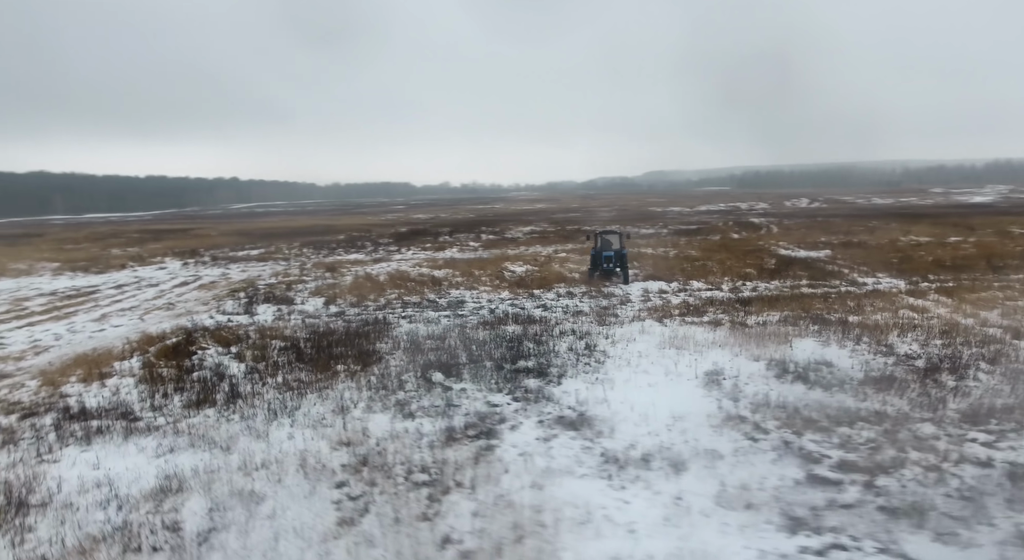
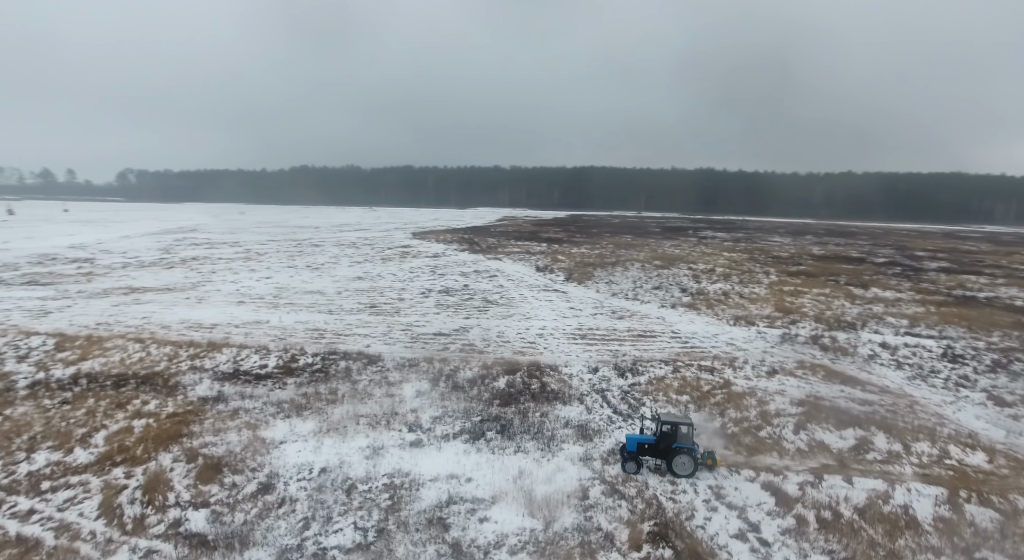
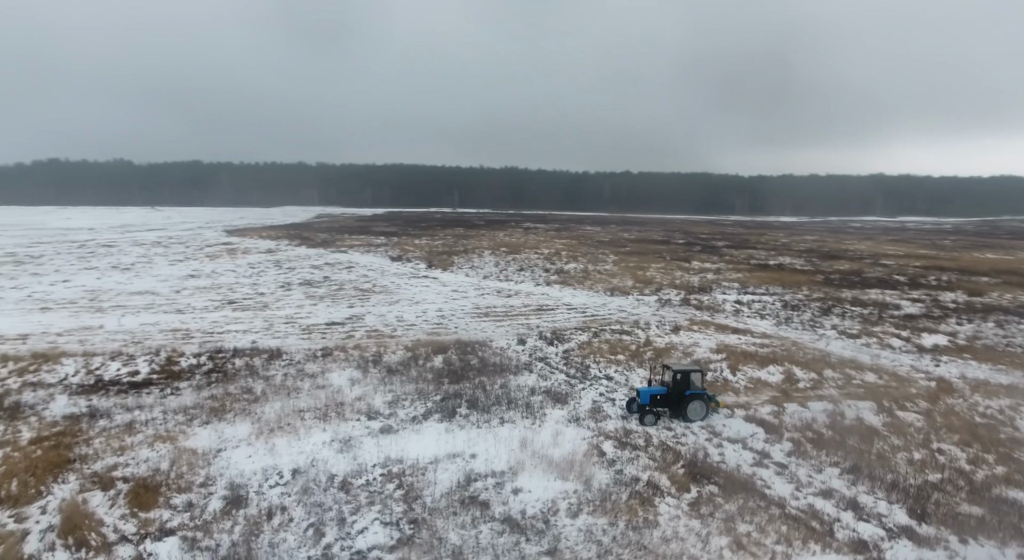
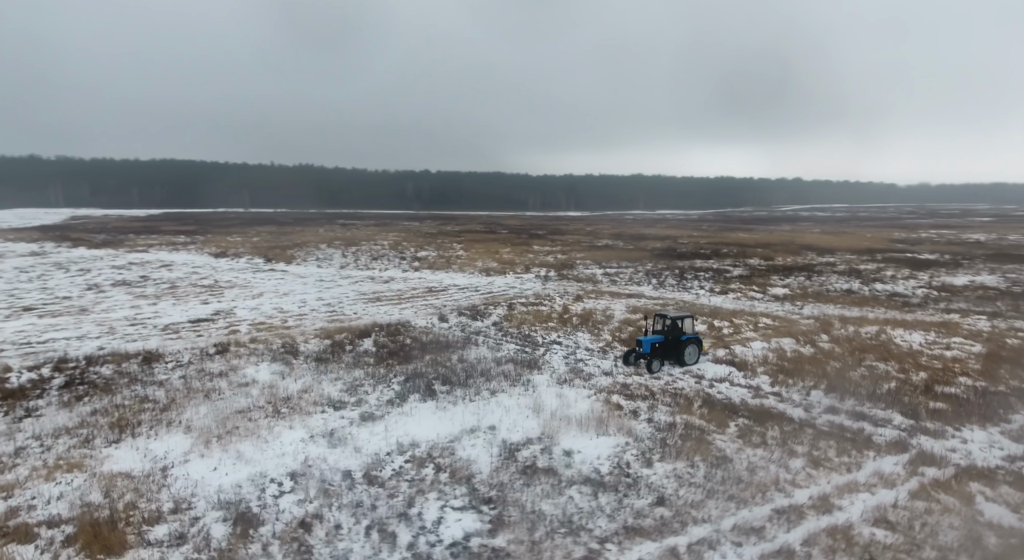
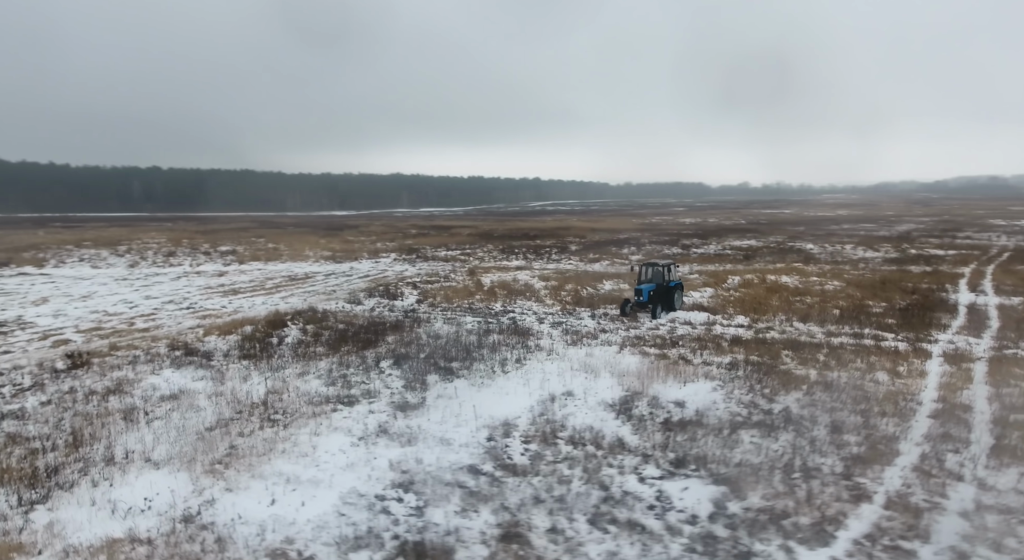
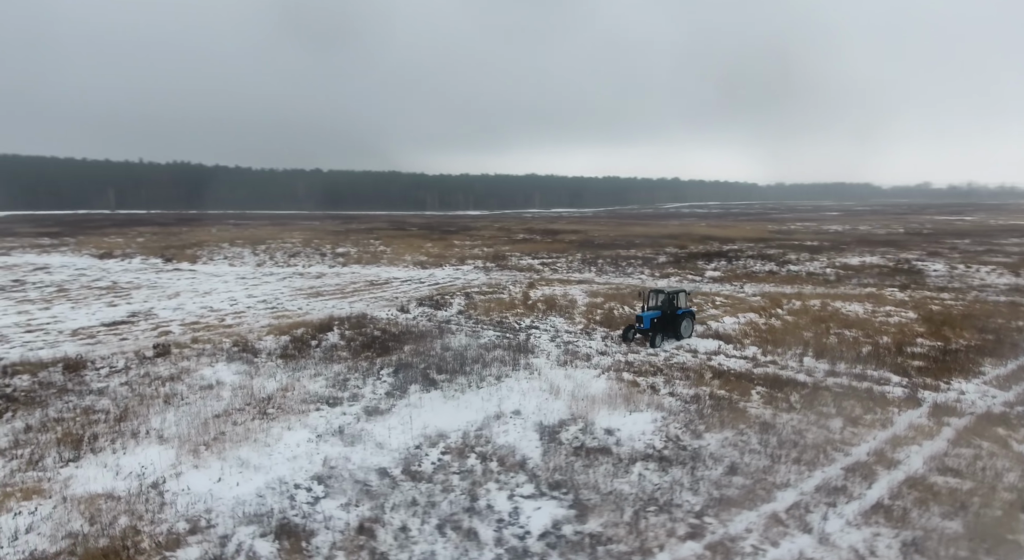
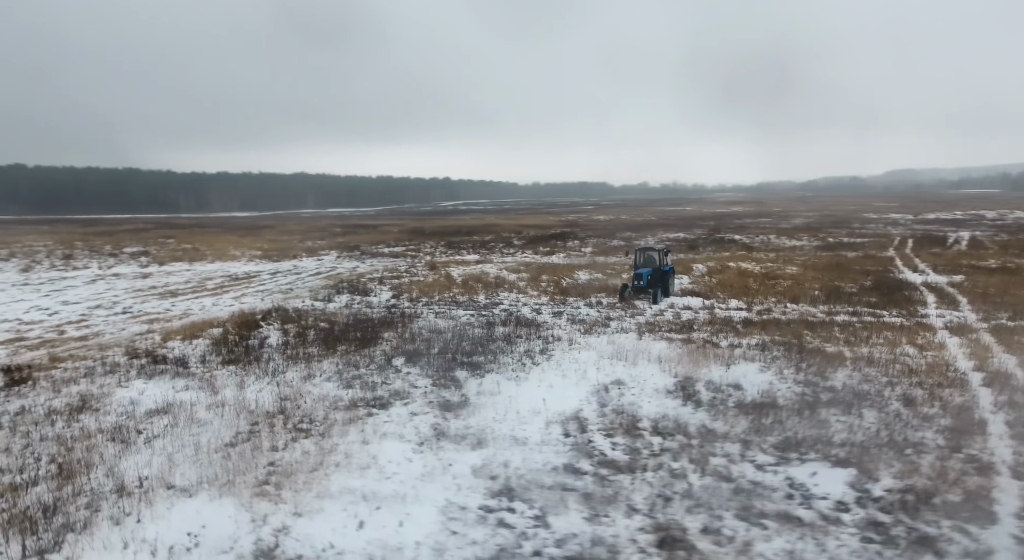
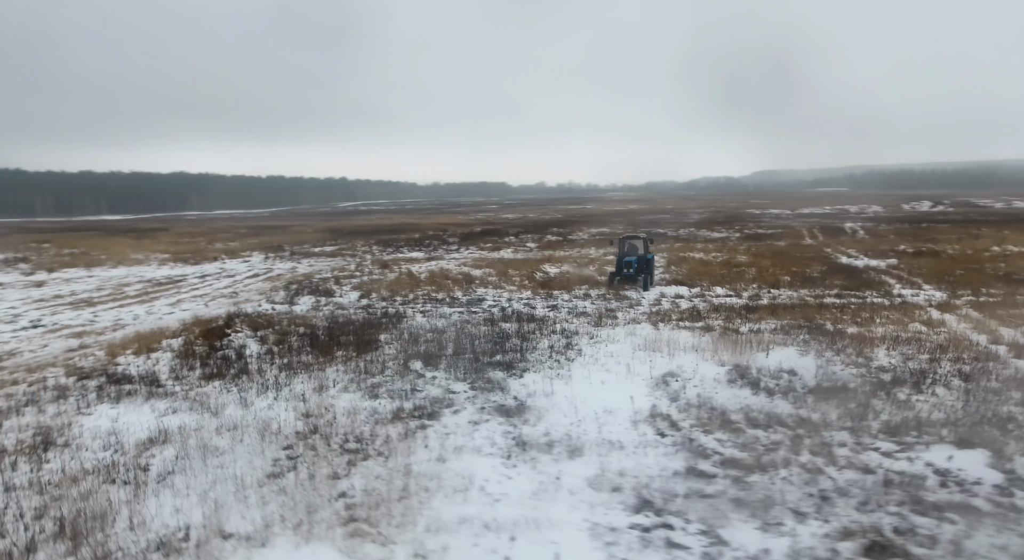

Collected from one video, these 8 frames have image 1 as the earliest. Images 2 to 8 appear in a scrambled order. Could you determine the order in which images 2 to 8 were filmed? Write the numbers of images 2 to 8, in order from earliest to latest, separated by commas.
8, 7, 5, 6, 4, 3, 2
